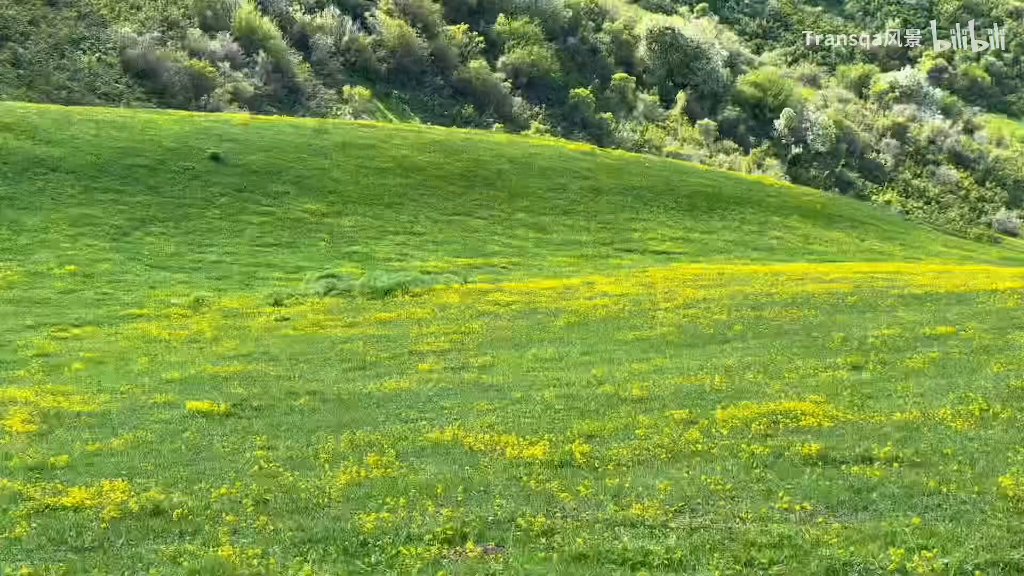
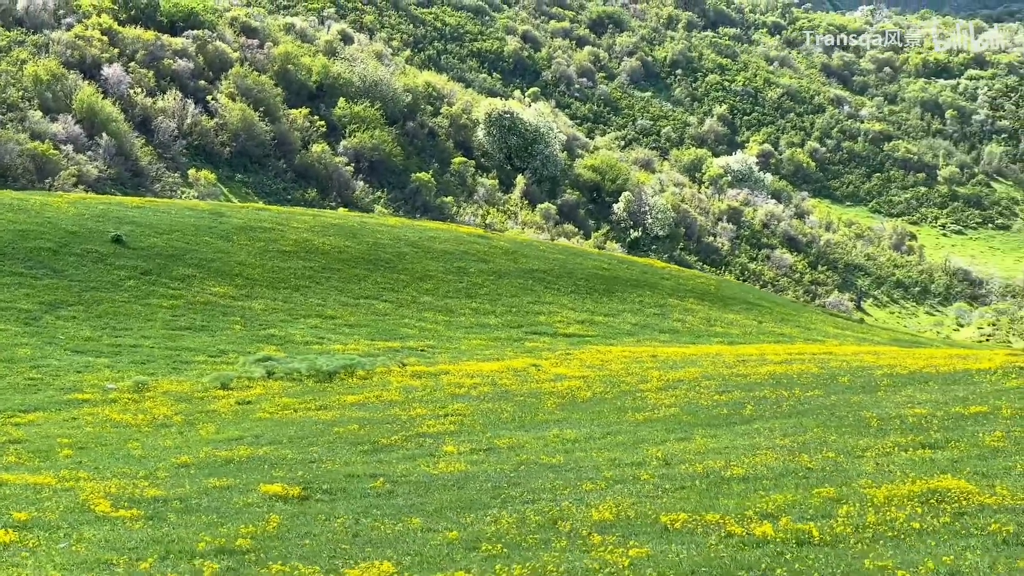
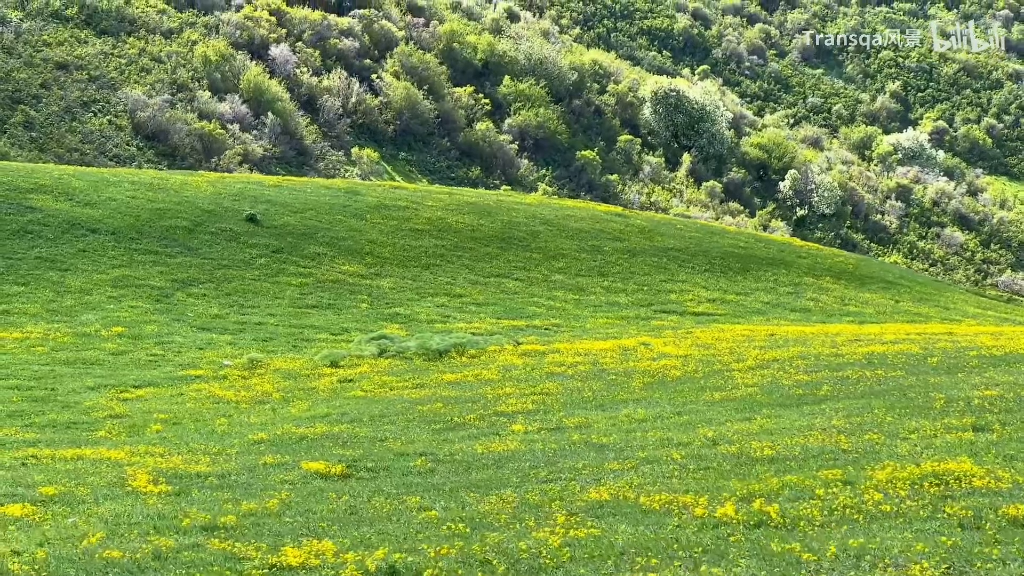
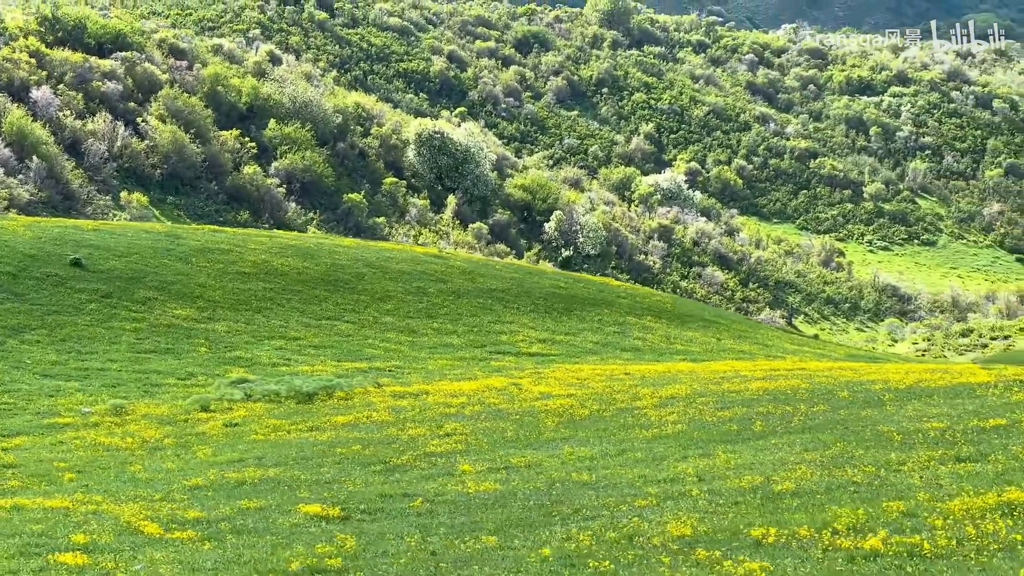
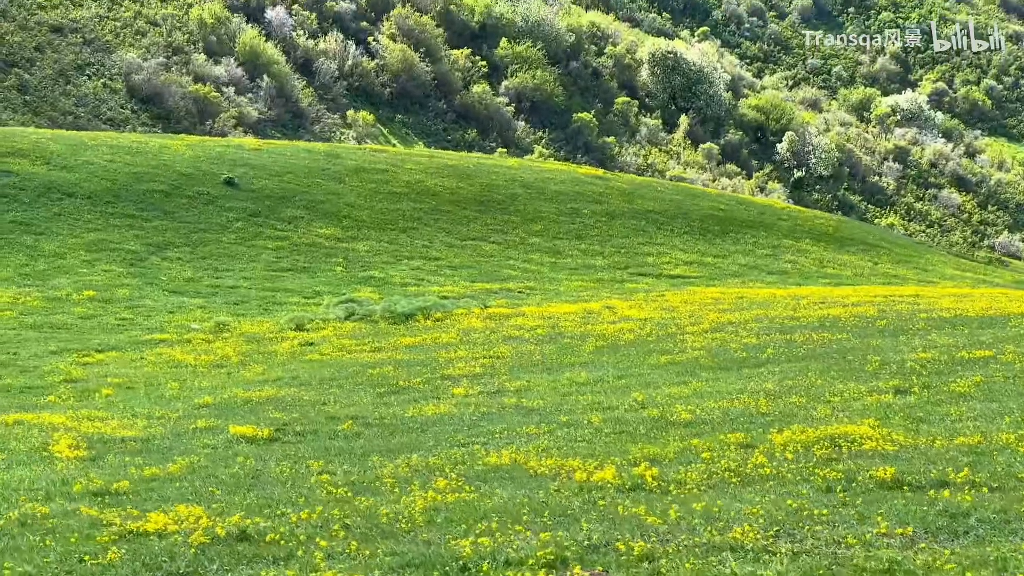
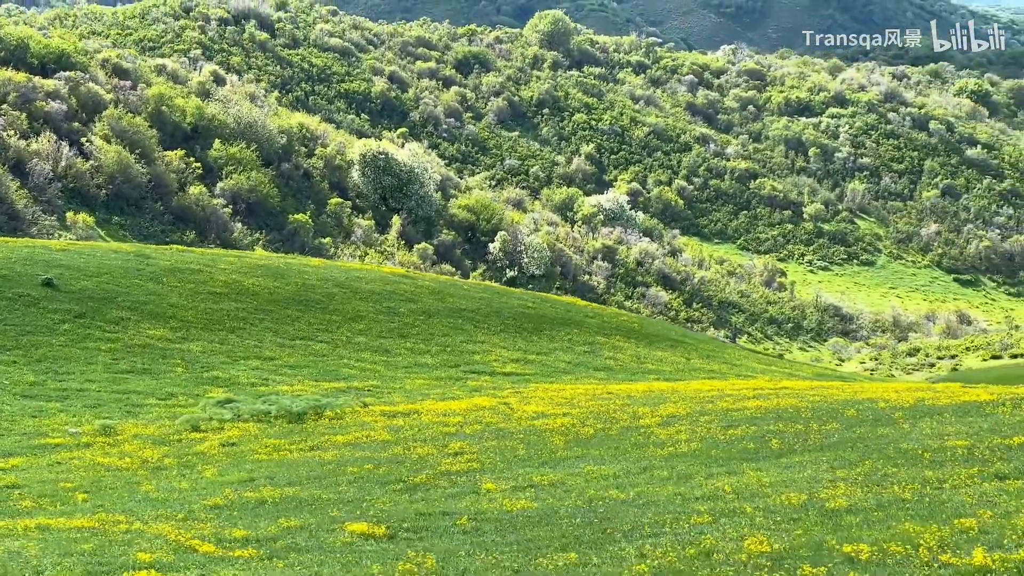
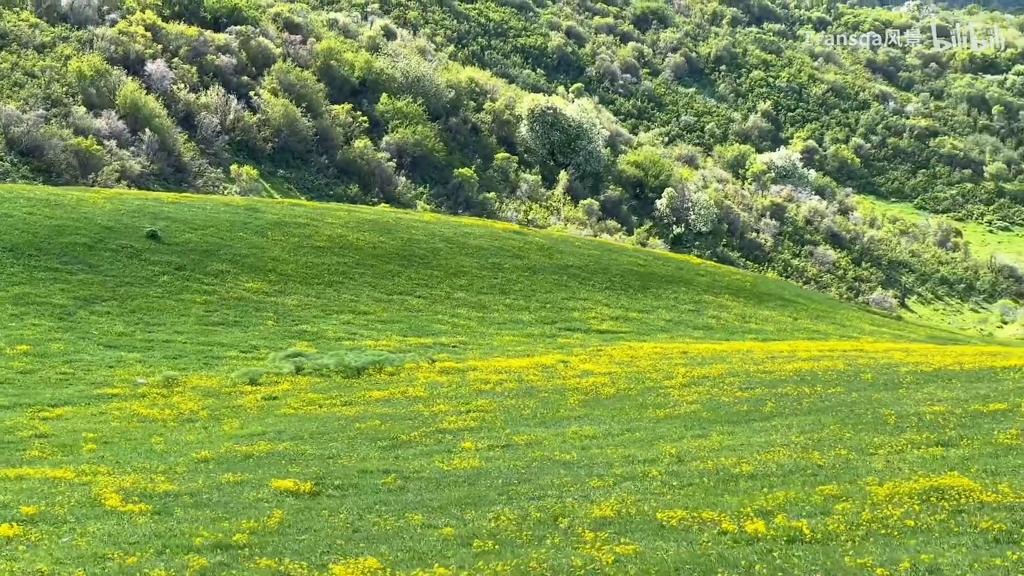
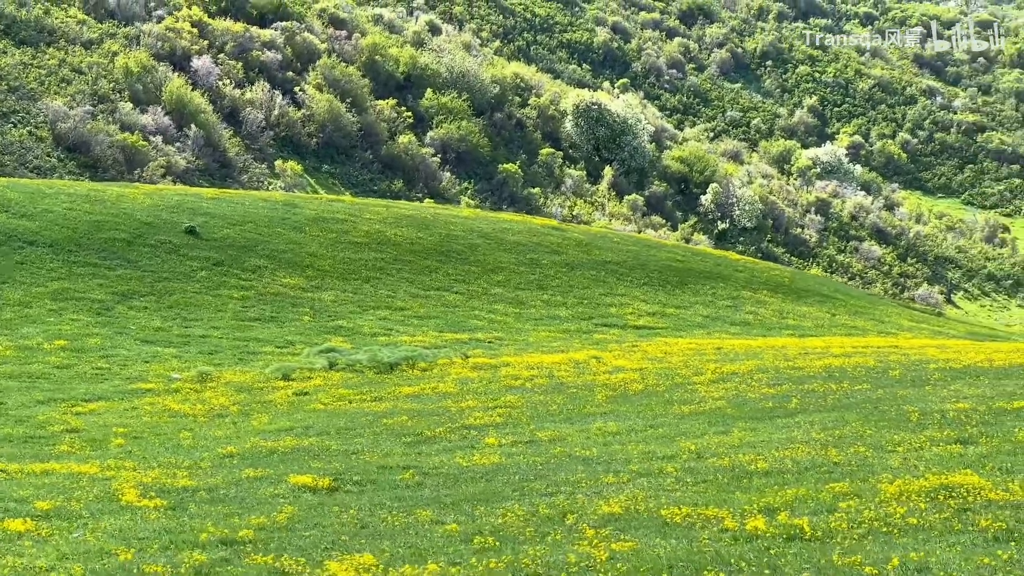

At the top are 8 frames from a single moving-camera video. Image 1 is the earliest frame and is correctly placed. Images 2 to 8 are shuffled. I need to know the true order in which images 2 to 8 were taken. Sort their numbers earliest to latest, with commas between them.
5, 3, 8, 7, 2, 4, 6
